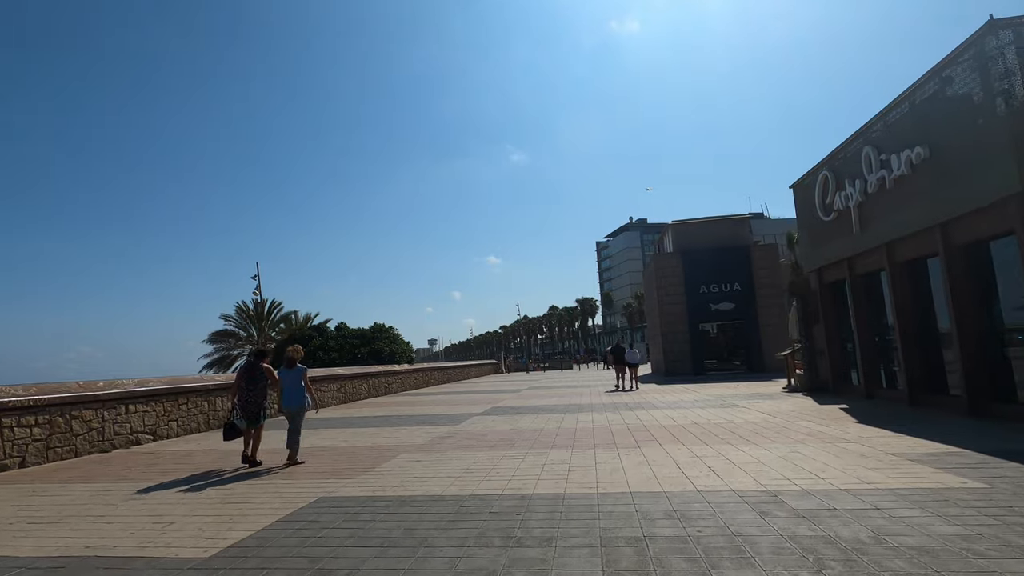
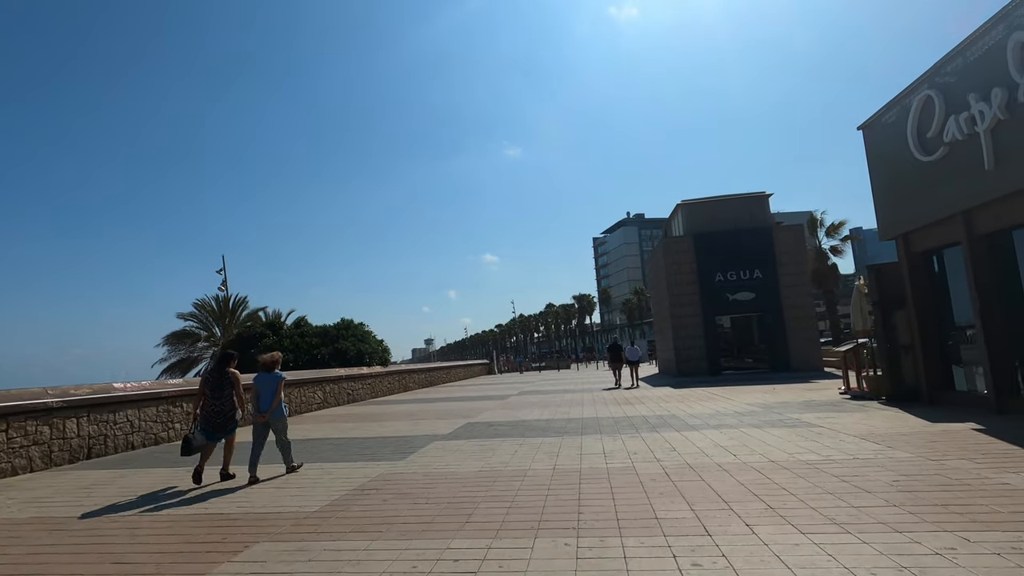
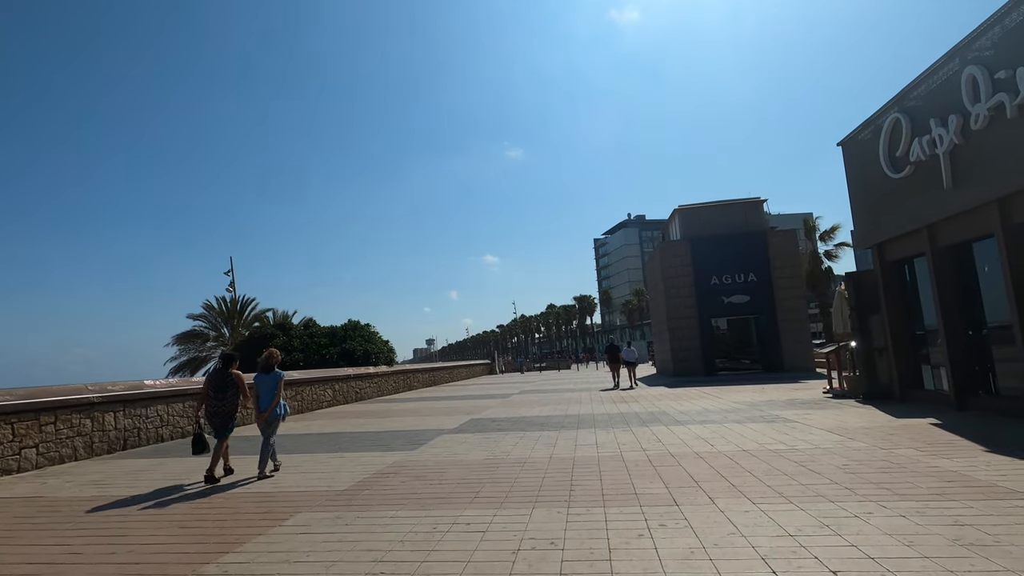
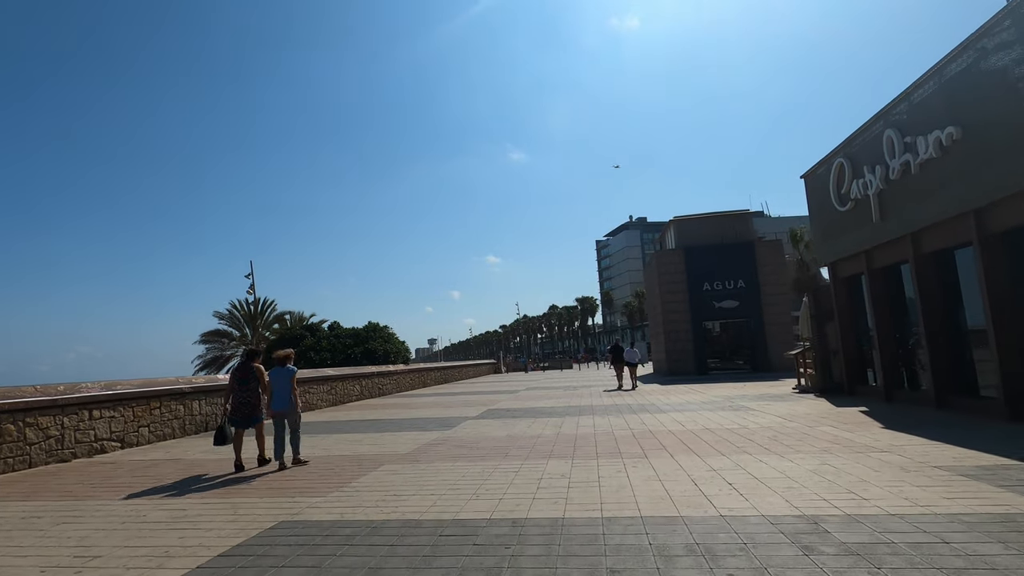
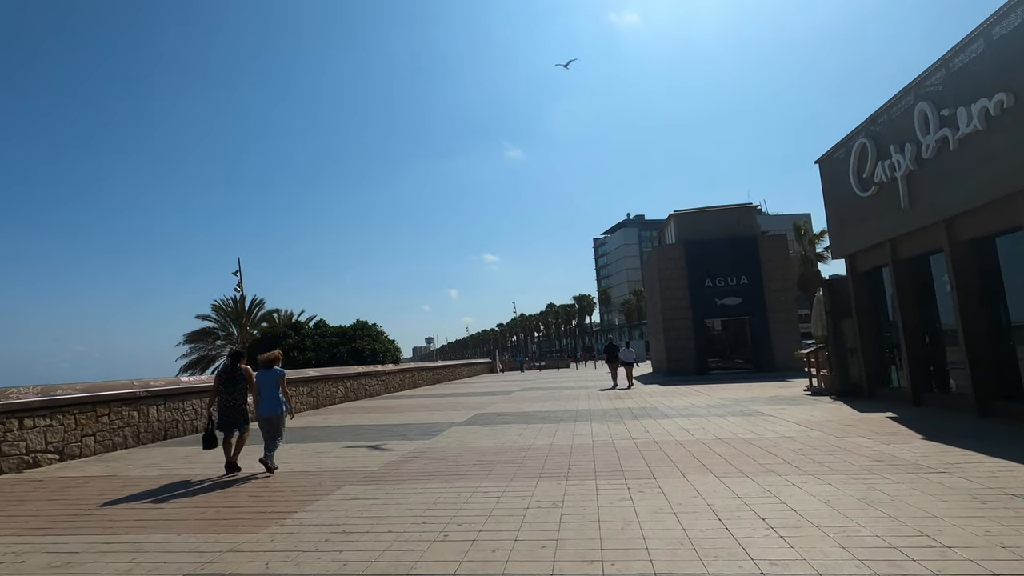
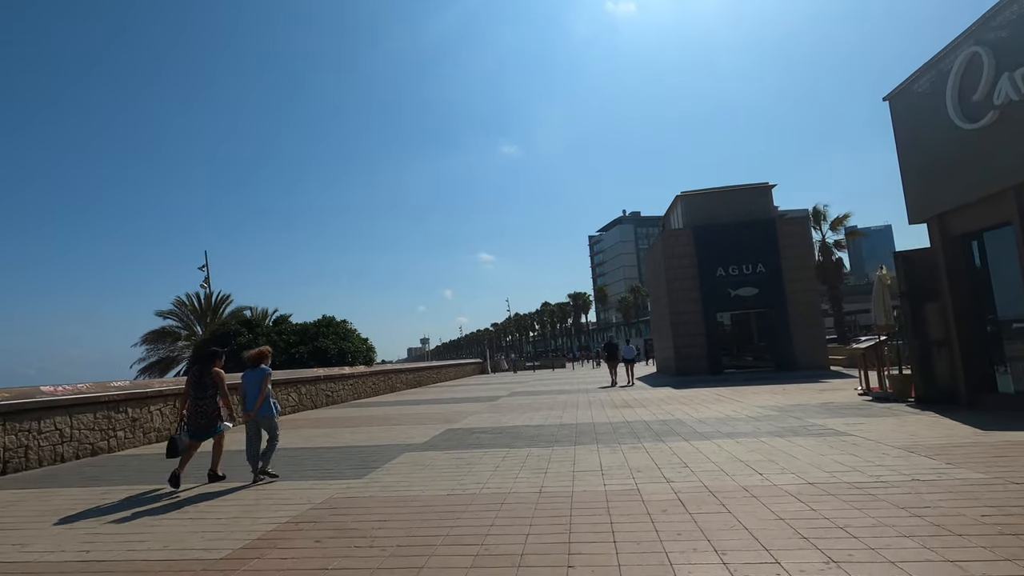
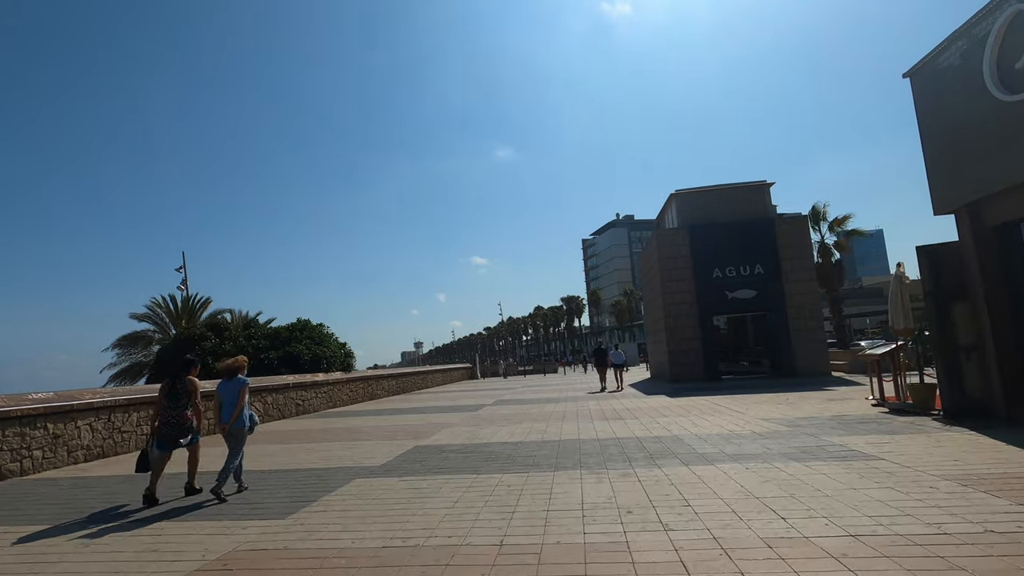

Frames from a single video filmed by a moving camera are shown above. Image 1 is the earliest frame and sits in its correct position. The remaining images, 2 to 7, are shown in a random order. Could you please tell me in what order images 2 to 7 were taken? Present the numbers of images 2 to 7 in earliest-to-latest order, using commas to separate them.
4, 5, 3, 2, 6, 7
